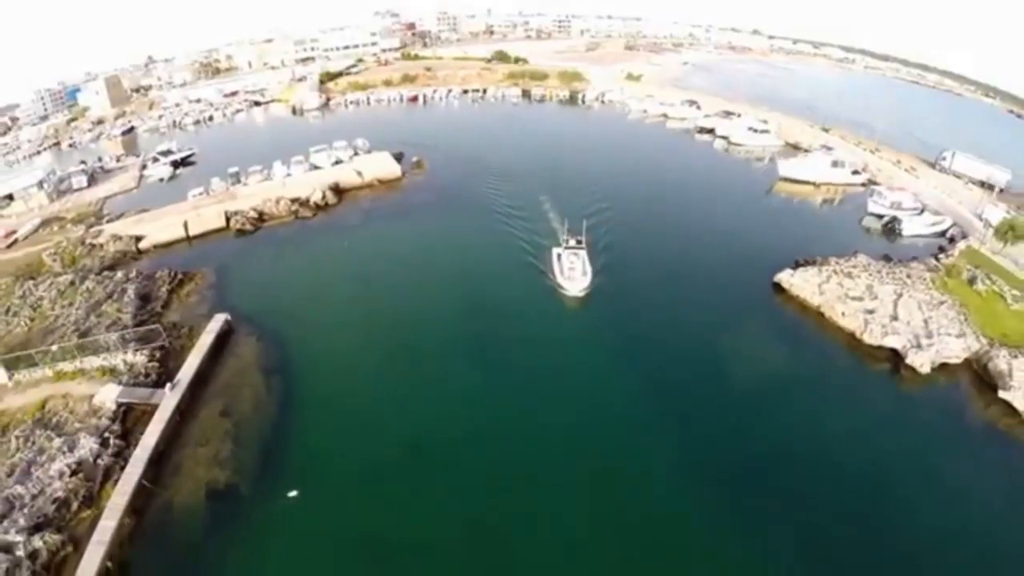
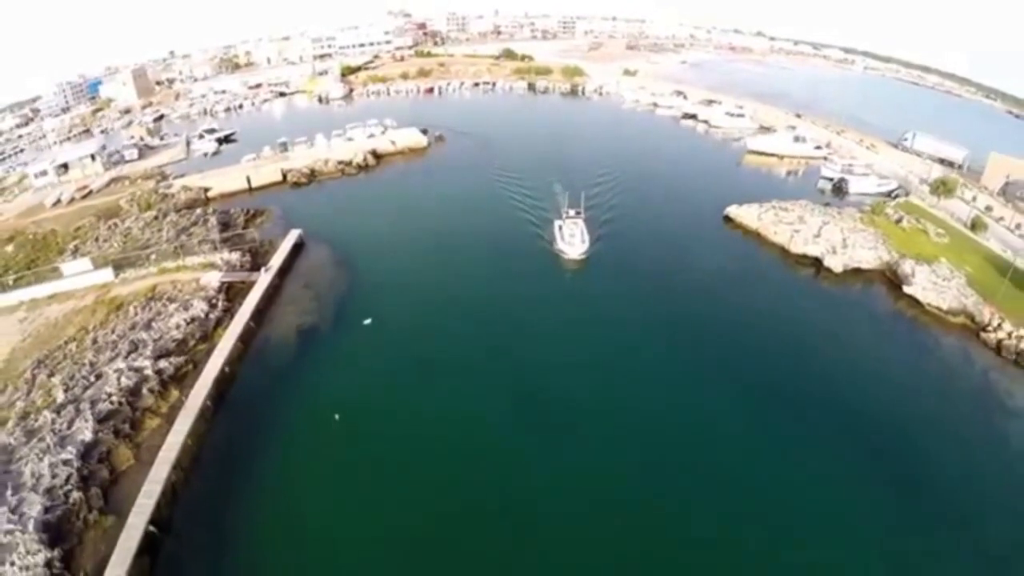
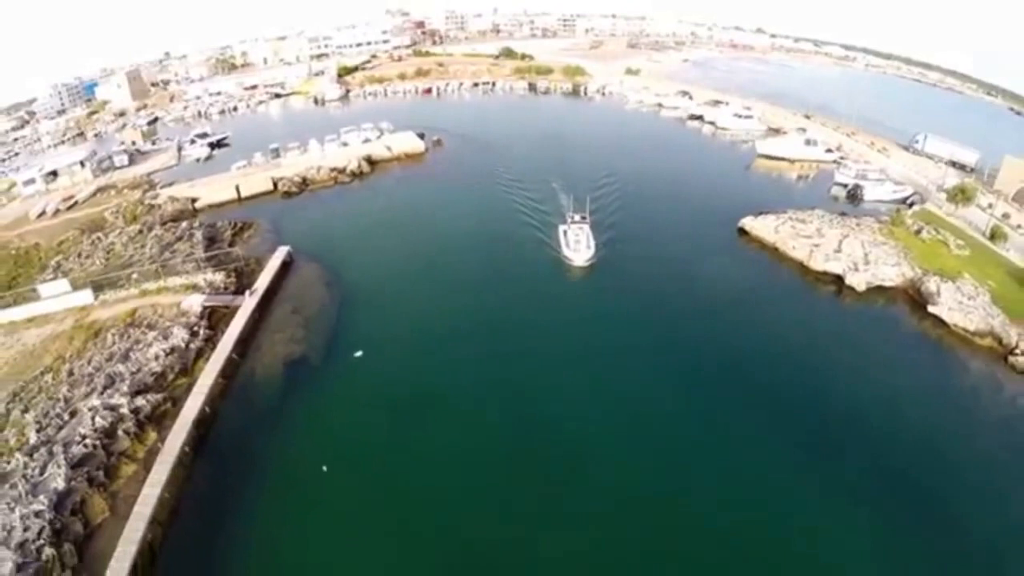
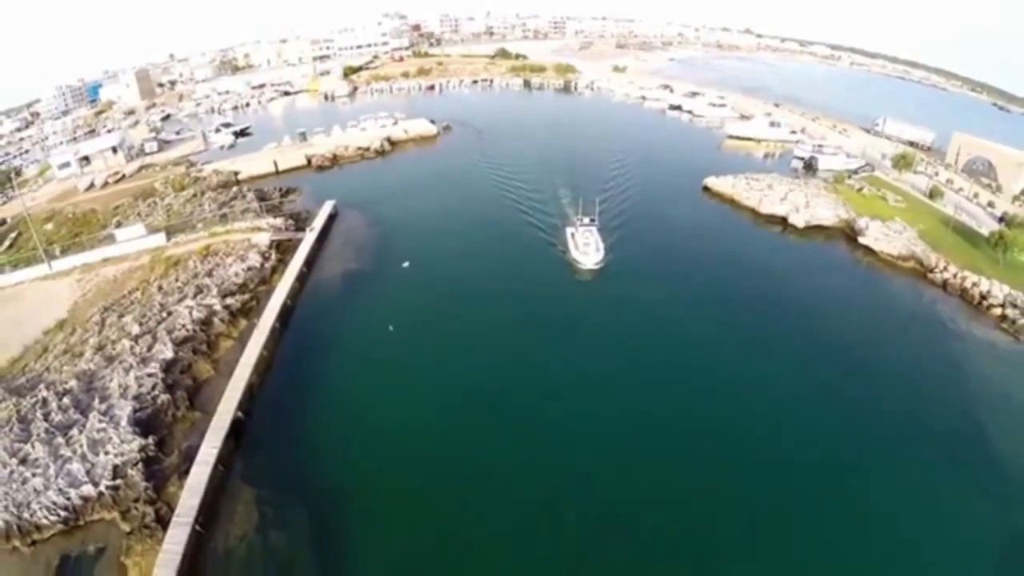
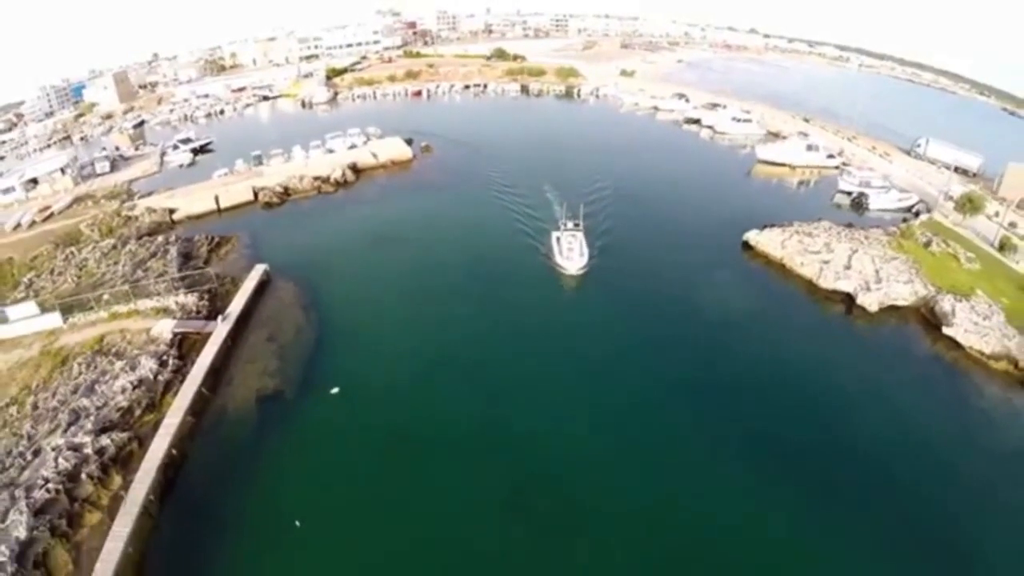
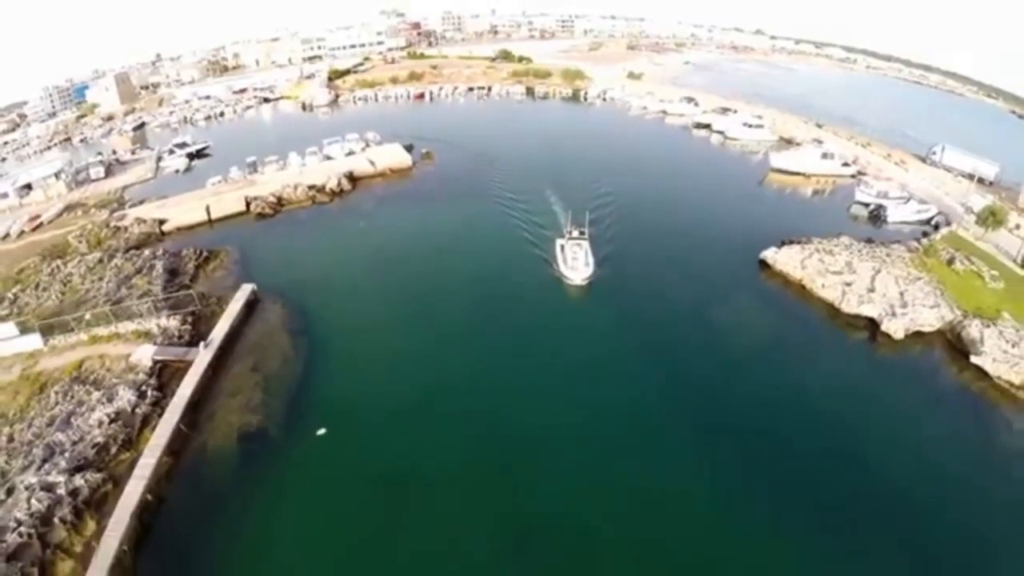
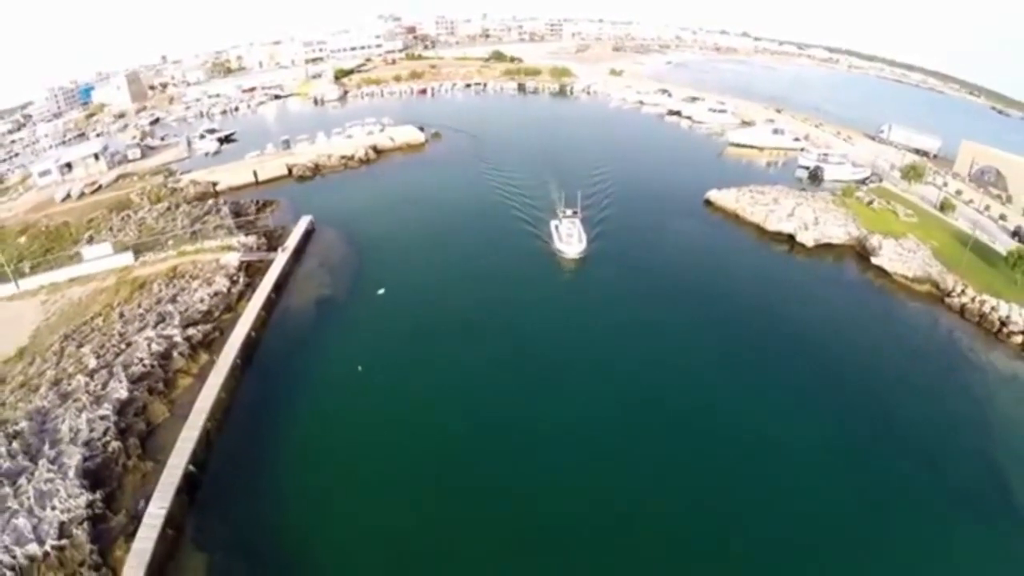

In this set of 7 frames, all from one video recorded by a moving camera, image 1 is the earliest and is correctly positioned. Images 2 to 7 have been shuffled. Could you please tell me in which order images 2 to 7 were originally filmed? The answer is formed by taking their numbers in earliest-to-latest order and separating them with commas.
6, 5, 3, 2, 7, 4
